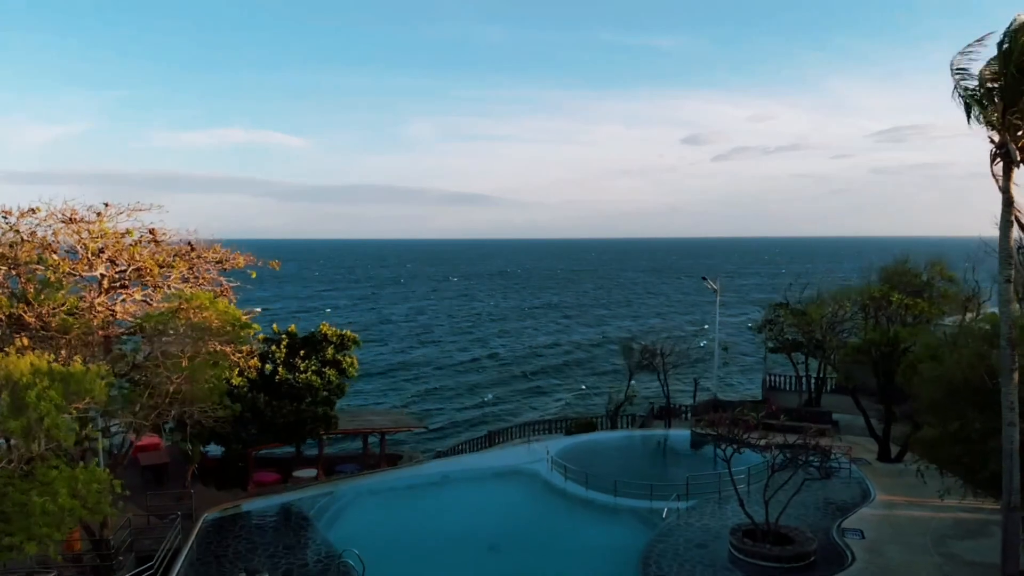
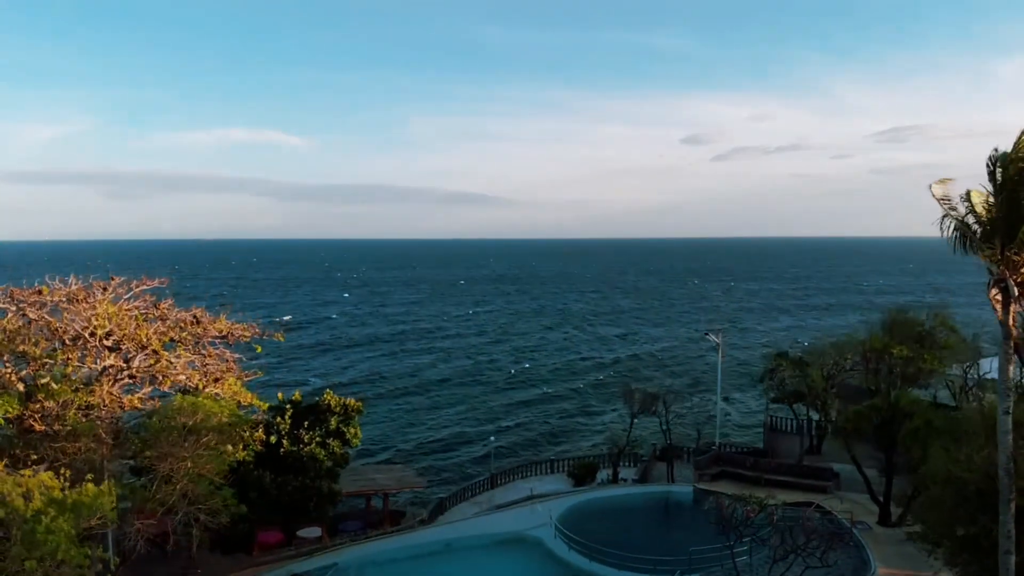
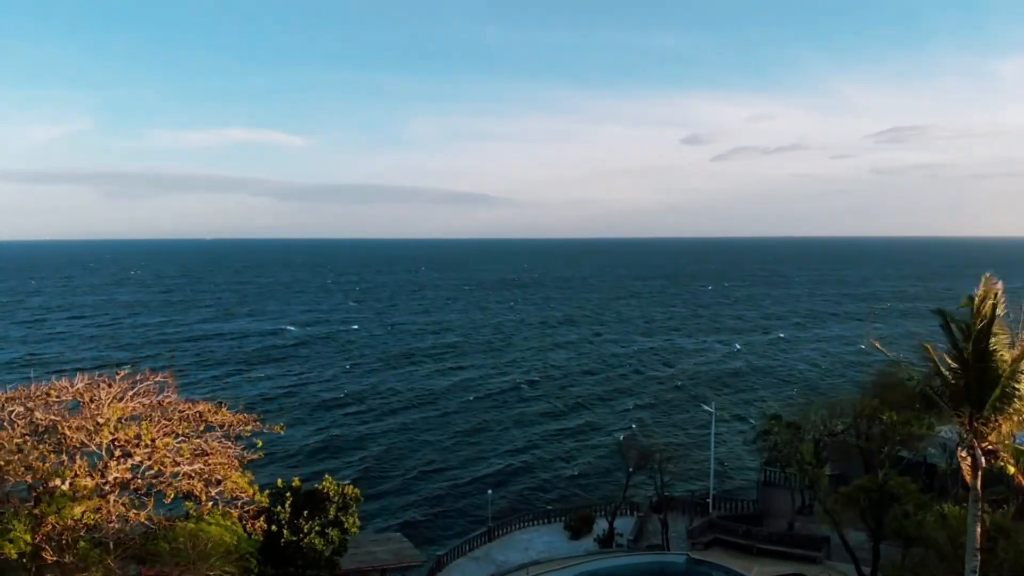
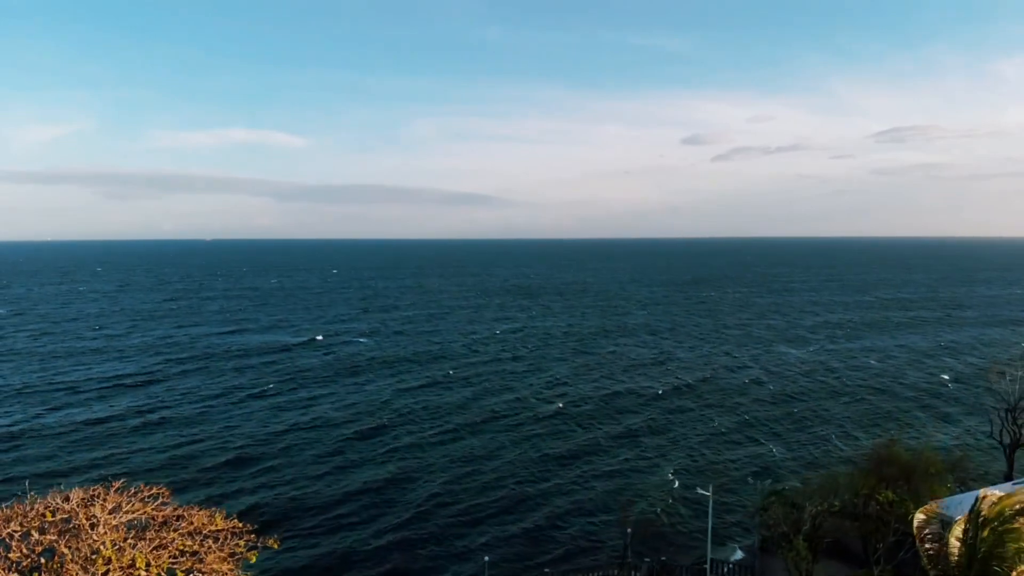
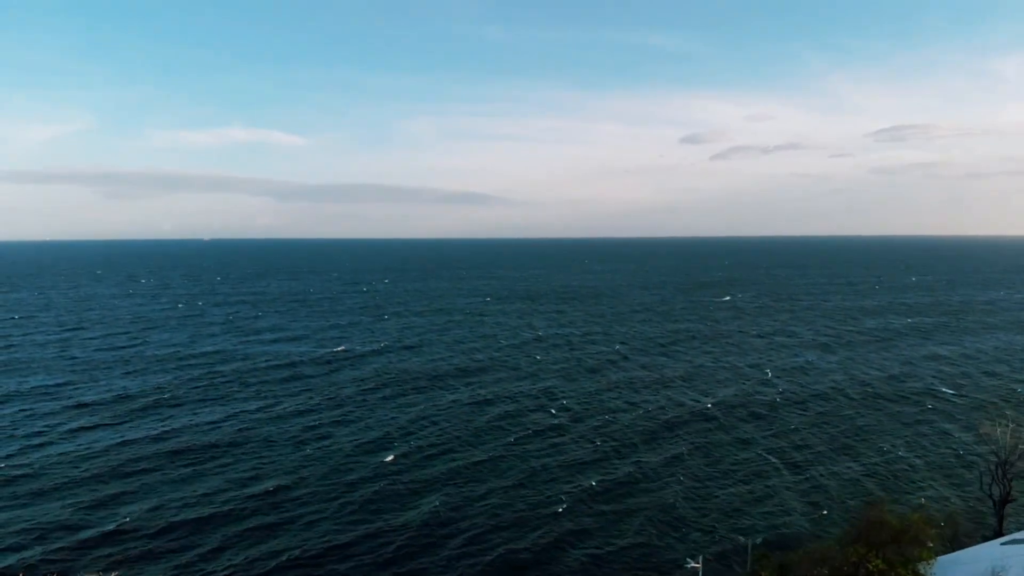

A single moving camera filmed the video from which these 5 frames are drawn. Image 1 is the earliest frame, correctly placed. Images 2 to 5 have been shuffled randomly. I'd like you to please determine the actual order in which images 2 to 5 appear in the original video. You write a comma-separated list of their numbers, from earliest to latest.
2, 3, 4, 5
